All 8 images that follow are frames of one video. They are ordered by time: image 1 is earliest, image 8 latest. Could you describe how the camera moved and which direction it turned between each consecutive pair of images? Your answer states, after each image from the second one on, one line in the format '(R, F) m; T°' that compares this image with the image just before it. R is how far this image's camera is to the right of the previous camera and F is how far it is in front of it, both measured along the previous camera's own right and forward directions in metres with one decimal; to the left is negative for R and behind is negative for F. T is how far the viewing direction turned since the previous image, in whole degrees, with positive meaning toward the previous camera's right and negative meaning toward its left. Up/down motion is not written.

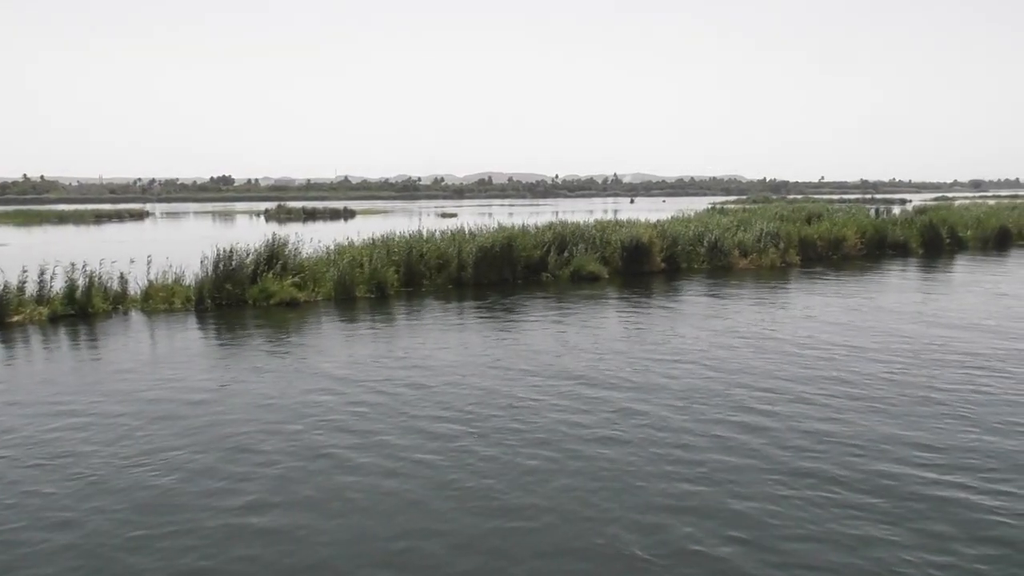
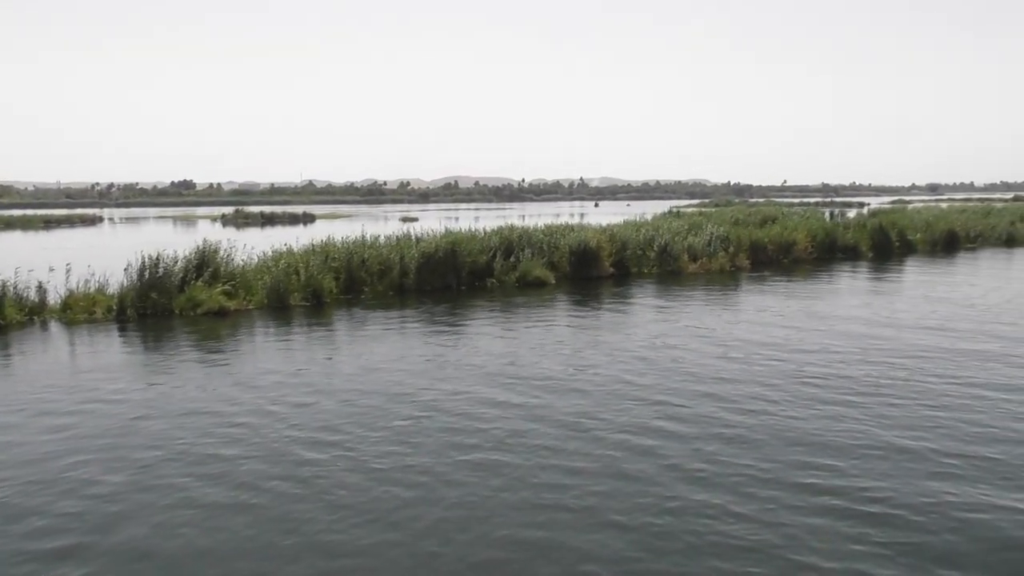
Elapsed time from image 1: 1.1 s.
(+0.8, +0.2) m; +2°
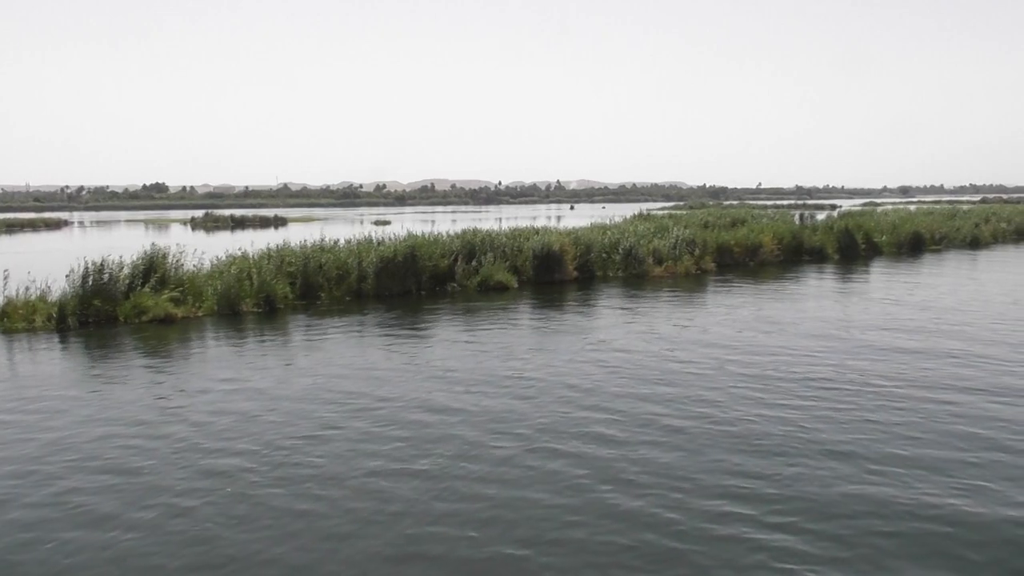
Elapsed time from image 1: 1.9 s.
(+0.6, +0.2) m; +2°
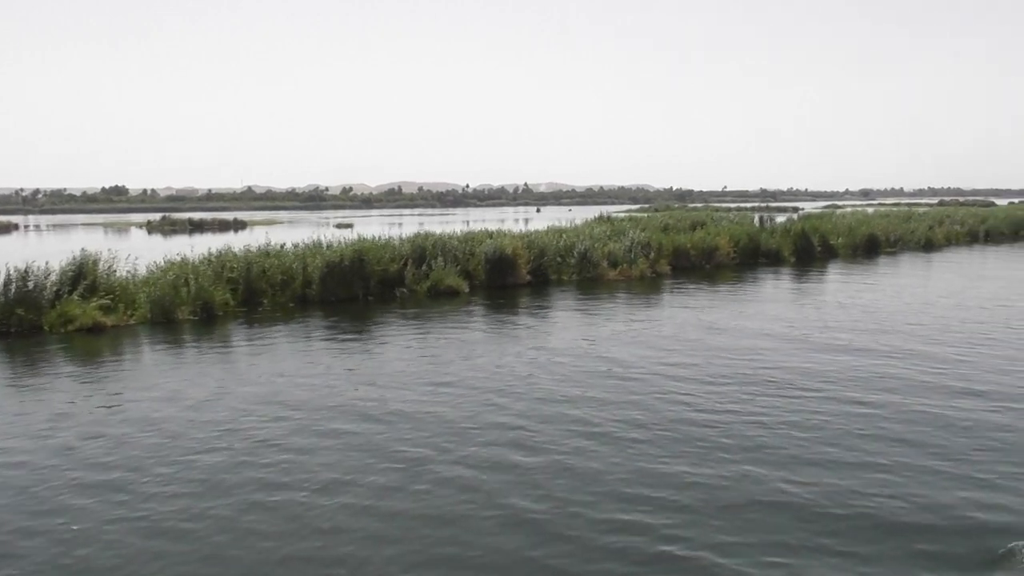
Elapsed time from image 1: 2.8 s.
(+0.6, +0.3) m; +2°
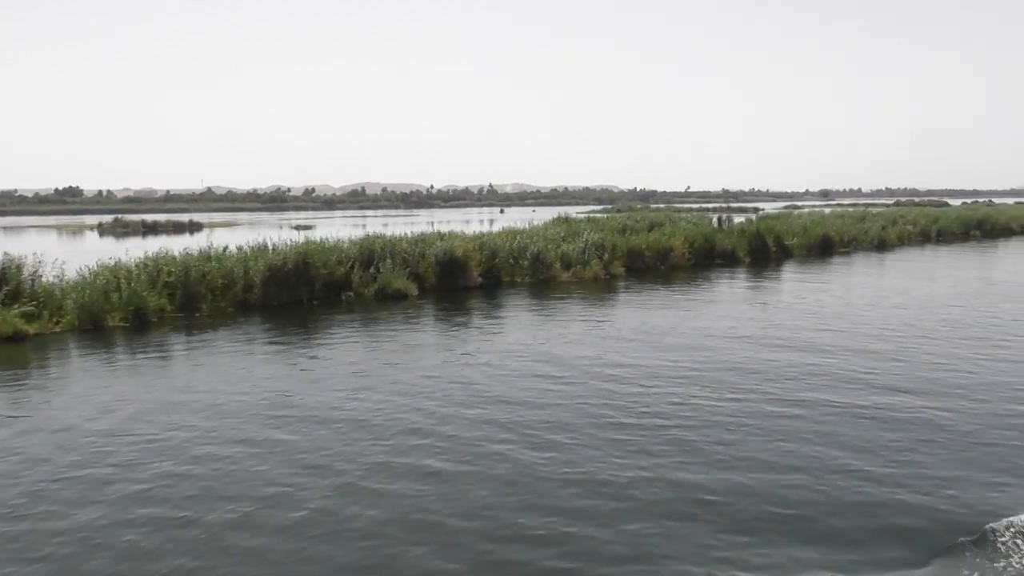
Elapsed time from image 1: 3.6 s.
(+0.6, +0.3) m; +2°
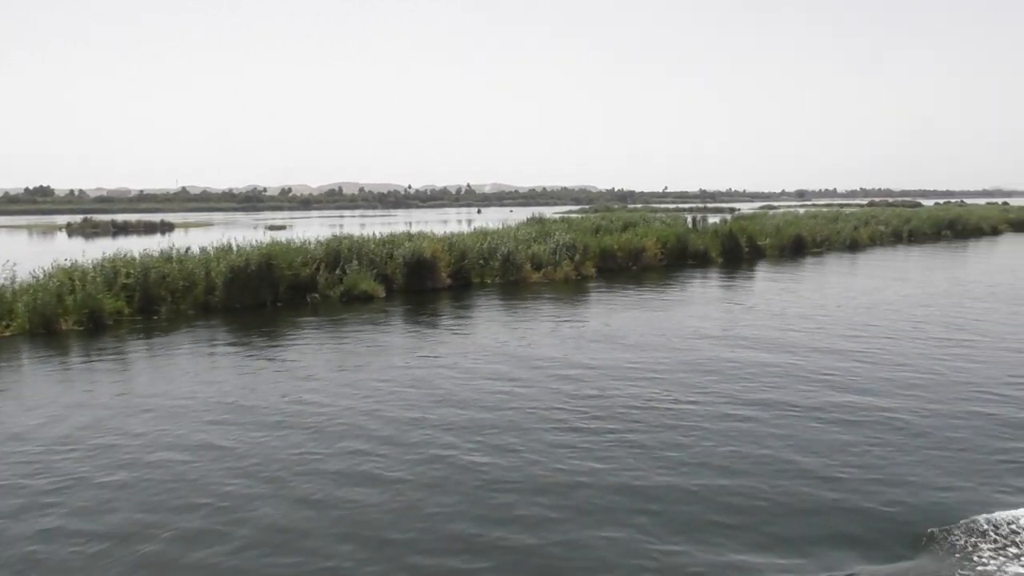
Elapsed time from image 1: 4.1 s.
(+0.4, +0.2) m; +1°
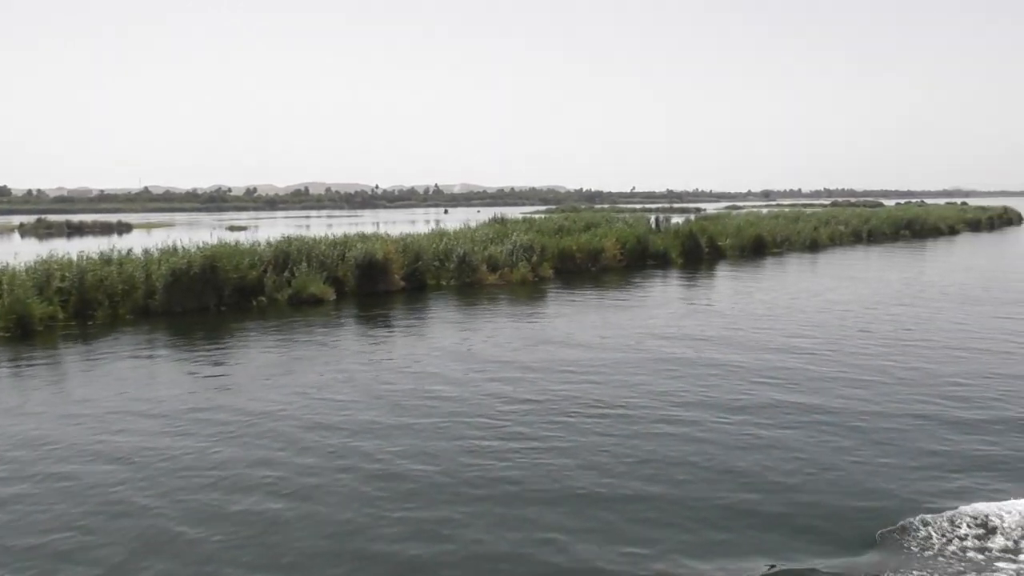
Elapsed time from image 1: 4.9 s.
(+0.6, +0.3) m; +2°
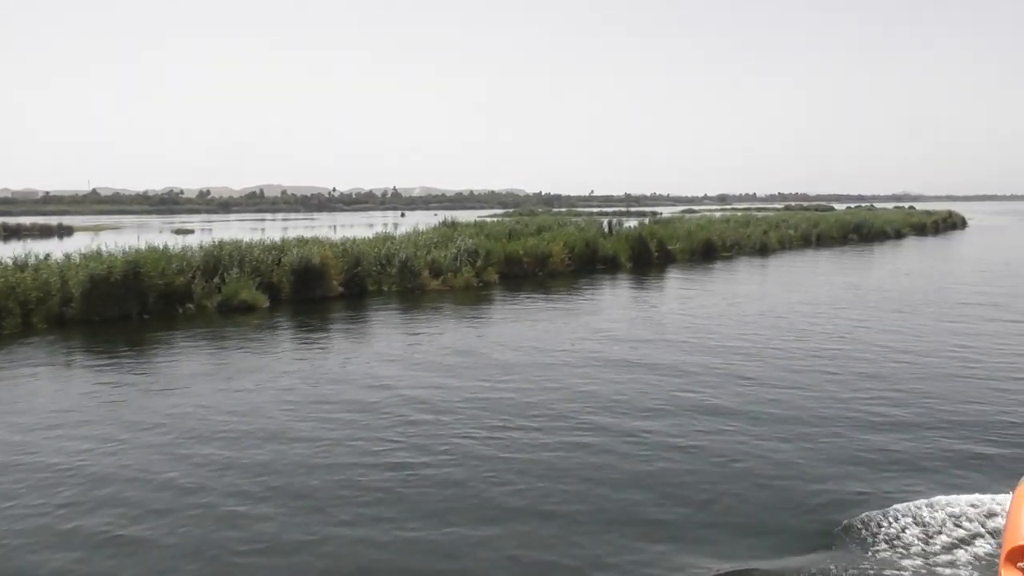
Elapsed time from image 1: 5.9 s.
(+0.7, +0.4) m; +3°
